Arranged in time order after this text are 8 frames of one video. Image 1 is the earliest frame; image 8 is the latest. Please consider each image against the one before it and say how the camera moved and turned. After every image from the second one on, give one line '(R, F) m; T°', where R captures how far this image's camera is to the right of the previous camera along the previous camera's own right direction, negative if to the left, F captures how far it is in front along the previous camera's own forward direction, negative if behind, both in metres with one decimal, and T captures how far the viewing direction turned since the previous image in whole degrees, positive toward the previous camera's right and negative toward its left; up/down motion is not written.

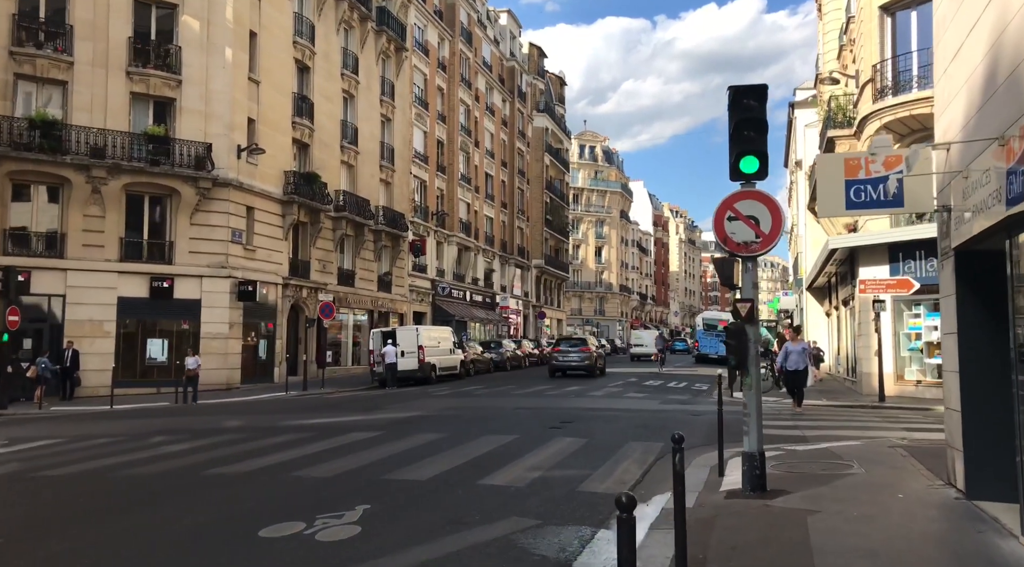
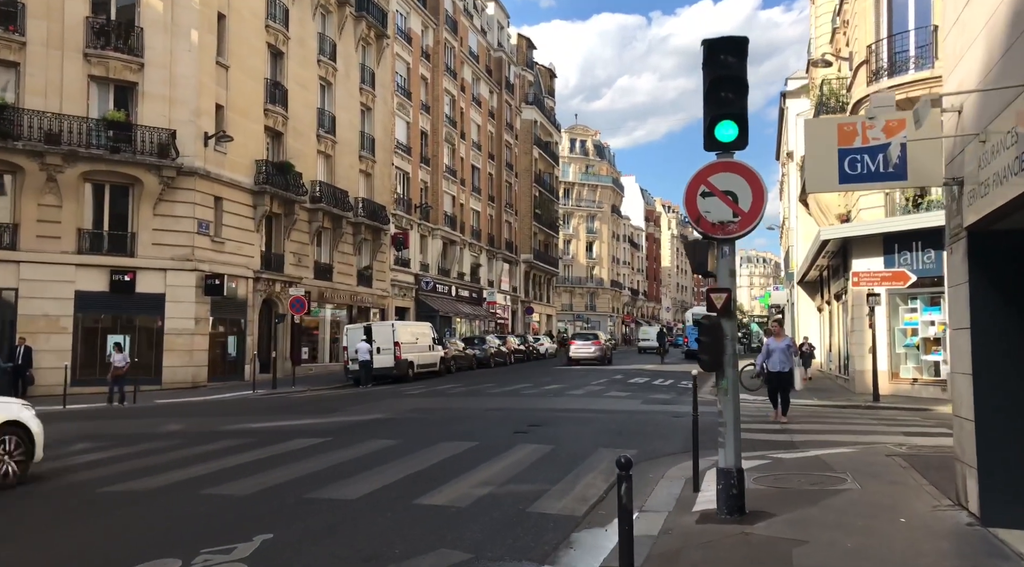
(+0.5, +1.2) m; 0°
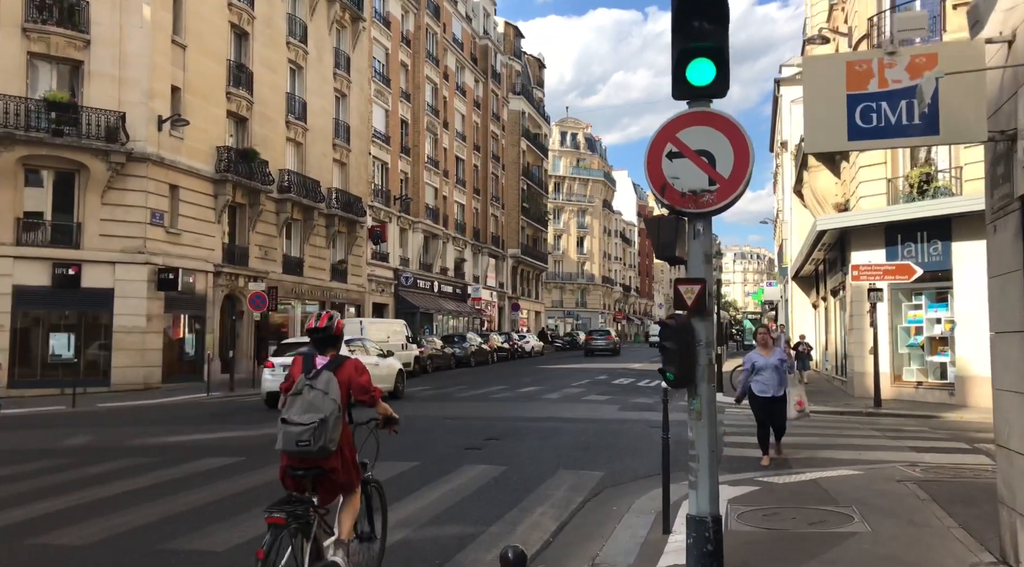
(+0.6, +1.7) m; 0°
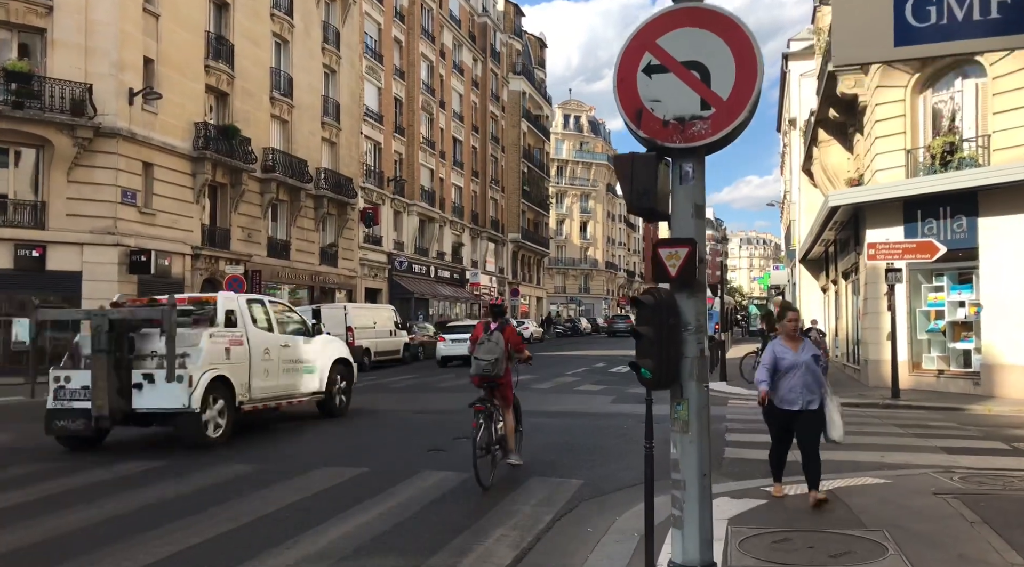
(+0.4, +1.4) m; 0°
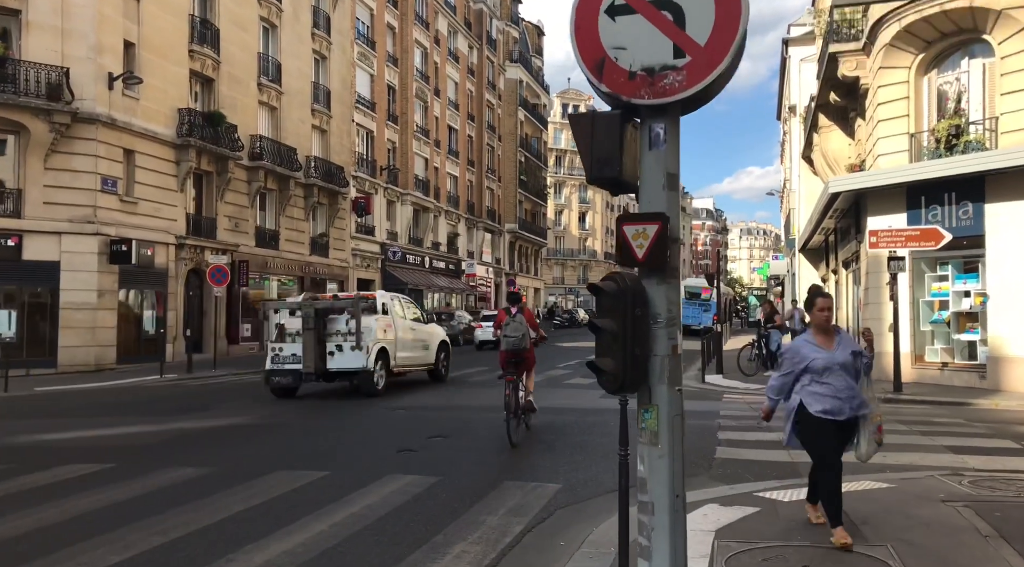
(+0.3, +0.7) m; 0°
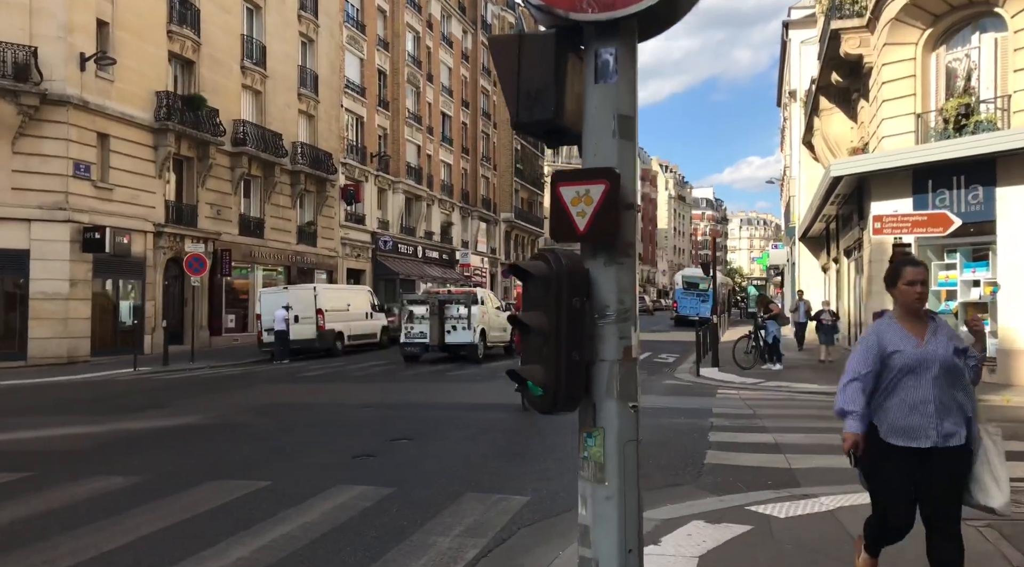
(+0.3, +0.9) m; 0°
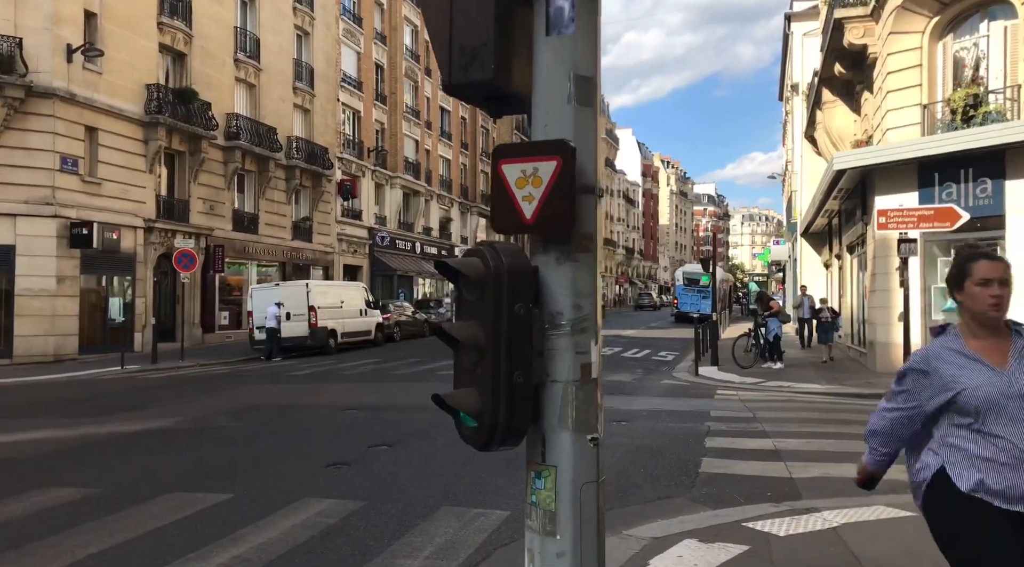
(+0.2, +0.5) m; 0°
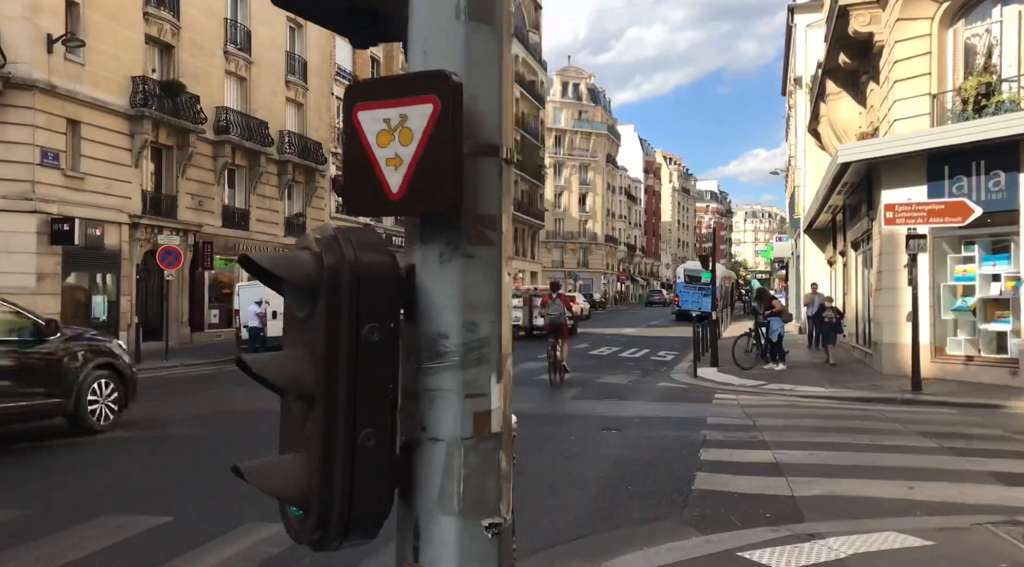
(+0.2, +0.7) m; 0°
